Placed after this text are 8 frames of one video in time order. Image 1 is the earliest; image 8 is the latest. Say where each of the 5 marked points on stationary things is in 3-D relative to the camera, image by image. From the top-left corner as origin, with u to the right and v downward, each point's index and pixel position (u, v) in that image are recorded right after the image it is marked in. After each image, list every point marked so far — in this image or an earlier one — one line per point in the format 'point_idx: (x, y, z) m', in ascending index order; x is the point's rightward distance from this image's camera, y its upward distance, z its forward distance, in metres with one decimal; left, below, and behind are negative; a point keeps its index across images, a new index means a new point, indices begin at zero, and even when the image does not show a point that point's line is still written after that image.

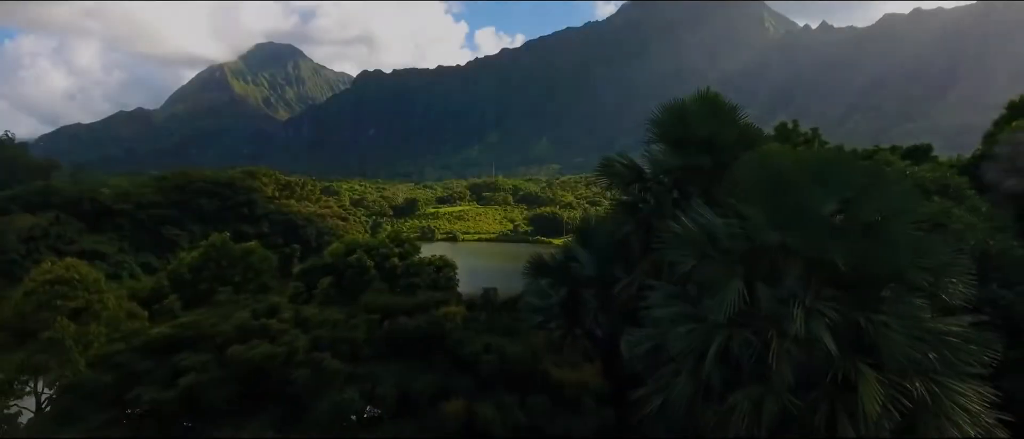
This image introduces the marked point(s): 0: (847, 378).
0: (+2.4, -1.1, +4.3) m
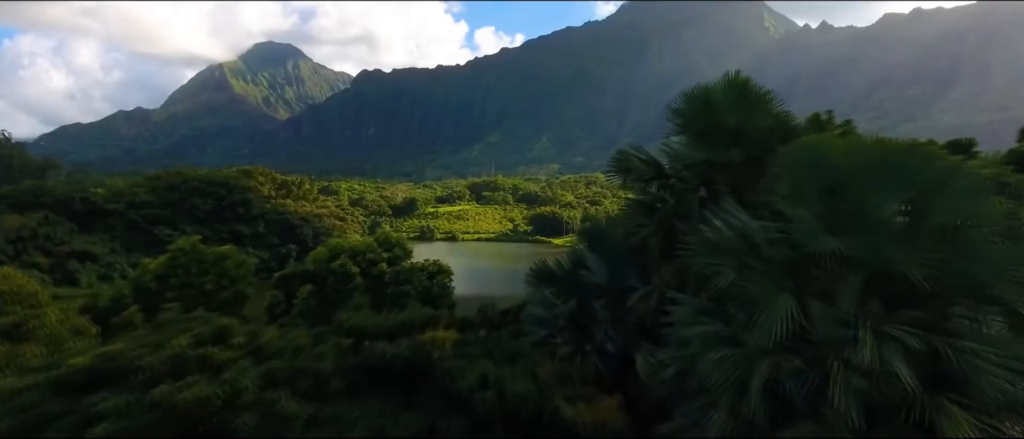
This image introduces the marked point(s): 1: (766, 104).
0: (+2.4, -1.1, +3.6) m
1: (+2.3, +1.1, +5.6) m
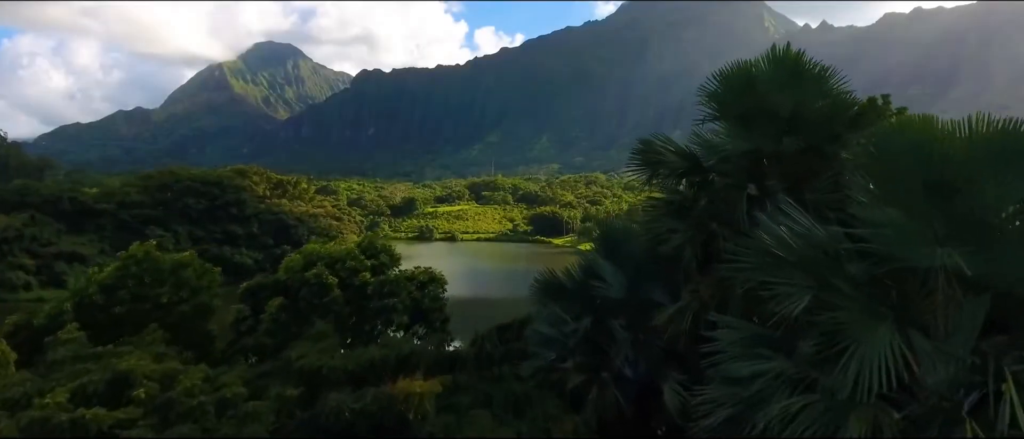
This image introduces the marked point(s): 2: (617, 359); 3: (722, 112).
0: (+2.4, -1.2, +2.6) m
1: (+2.3, +1.0, +4.6) m
2: (+1.0, -1.3, +5.9) m
3: (+1.6, +0.8, +4.9) m
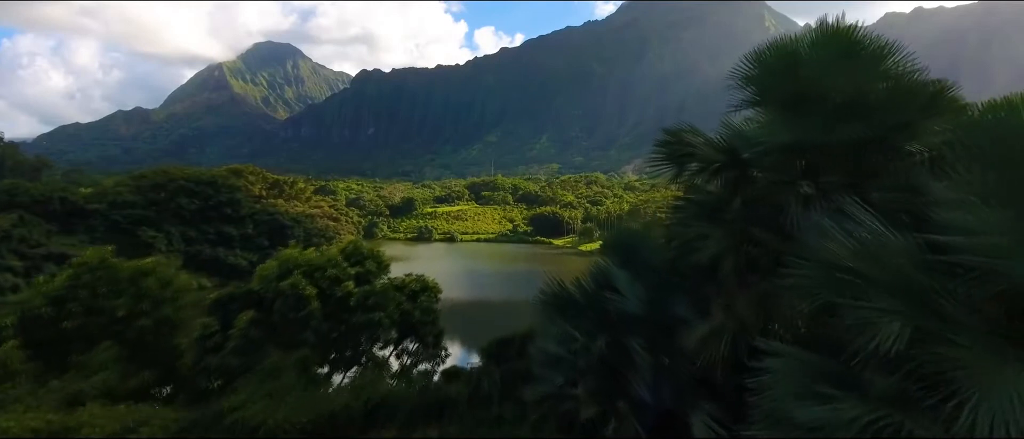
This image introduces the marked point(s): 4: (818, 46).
0: (+2.4, -1.2, +1.9) m
1: (+2.3, +1.0, +3.9) m
2: (+1.0, -1.4, +5.2) m
3: (+1.7, +0.8, +4.1) m
4: (+2.0, +1.2, +4.0) m
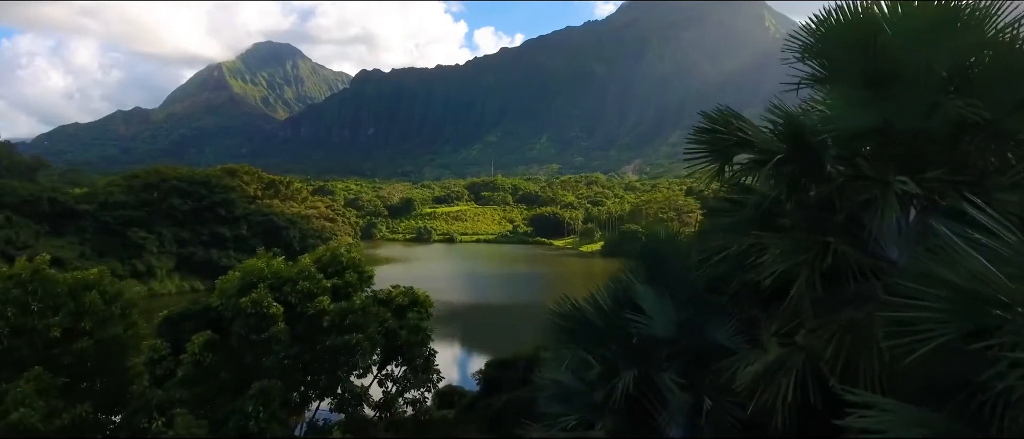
0: (+2.4, -1.2, +1.1) m
1: (+2.3, +1.0, +3.1) m
2: (+1.1, -1.4, +4.3) m
3: (+1.7, +0.8, +3.3) m
4: (+2.0, +1.1, +3.2) m
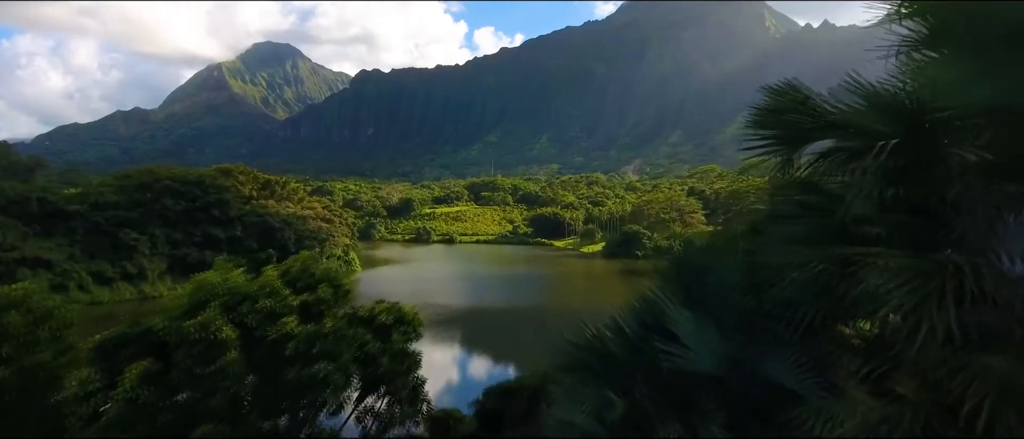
0: (+2.4, -1.3, +0.3) m
1: (+2.3, +0.9, +2.3) m
2: (+1.1, -1.4, +3.5) m
3: (+1.7, +0.7, +2.5) m
4: (+2.0, +1.1, +2.4) m
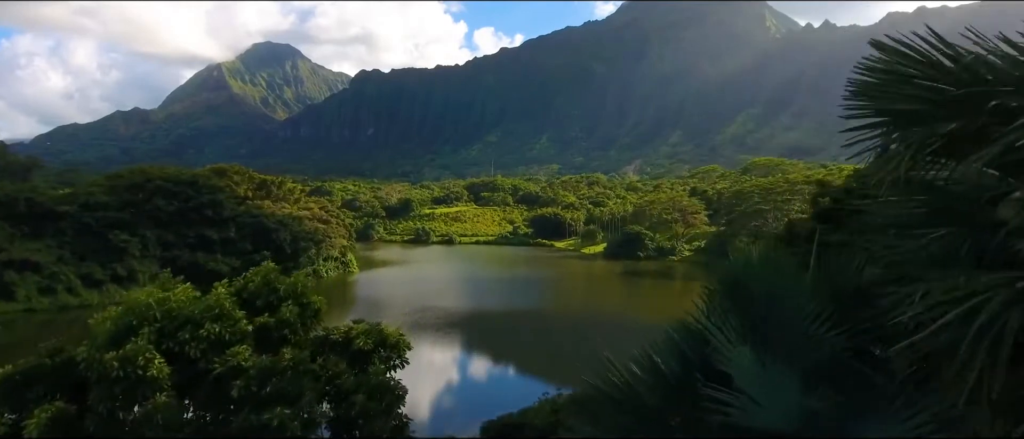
0: (+2.5, -1.3, -0.5) m
1: (+2.4, +0.9, +1.5) m
2: (+1.1, -1.5, +2.7) m
3: (+1.7, +0.7, +1.7) m
4: (+2.0, +1.1, +1.6) m
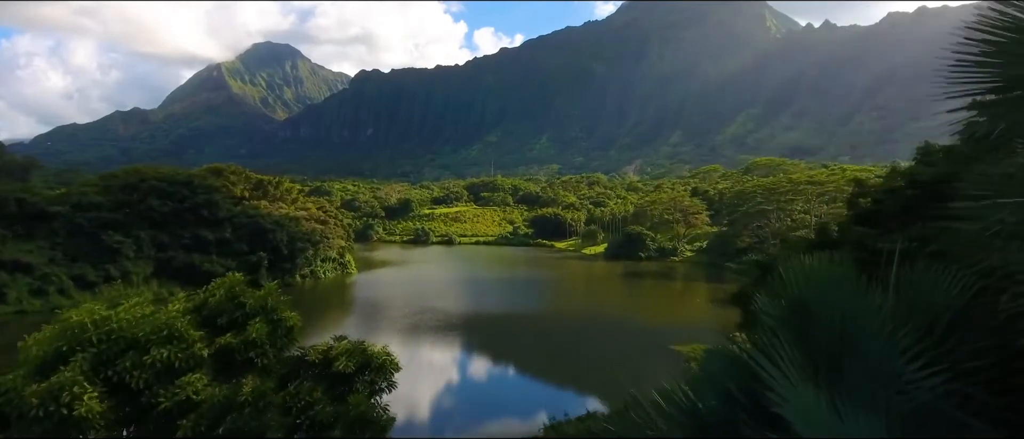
0: (+2.5, -1.3, -1.0) m
1: (+2.4, +0.9, +1.0) m
2: (+1.1, -1.5, +2.2) m
3: (+1.7, +0.7, +1.2) m
4: (+2.0, +1.0, +1.1) m
